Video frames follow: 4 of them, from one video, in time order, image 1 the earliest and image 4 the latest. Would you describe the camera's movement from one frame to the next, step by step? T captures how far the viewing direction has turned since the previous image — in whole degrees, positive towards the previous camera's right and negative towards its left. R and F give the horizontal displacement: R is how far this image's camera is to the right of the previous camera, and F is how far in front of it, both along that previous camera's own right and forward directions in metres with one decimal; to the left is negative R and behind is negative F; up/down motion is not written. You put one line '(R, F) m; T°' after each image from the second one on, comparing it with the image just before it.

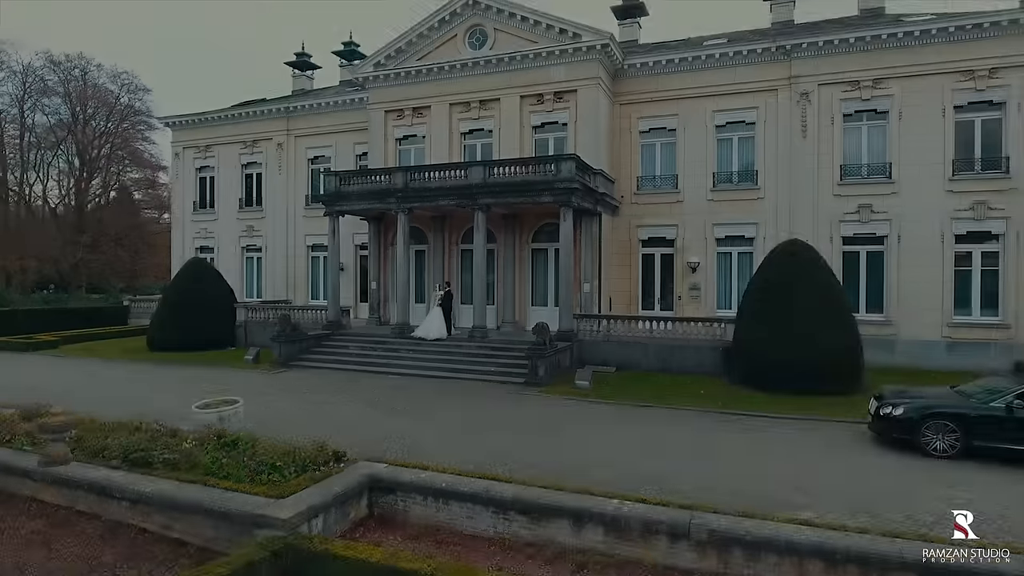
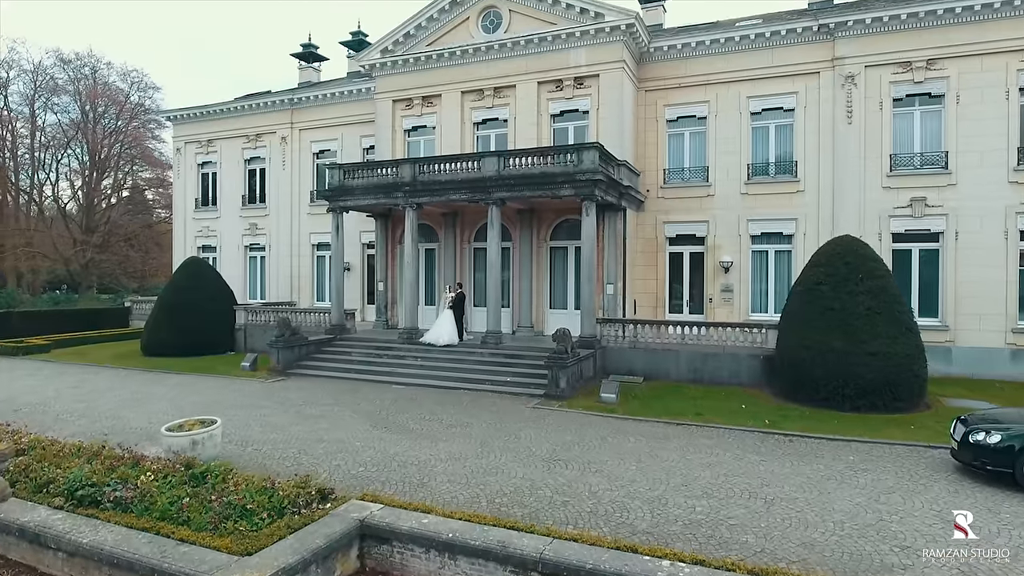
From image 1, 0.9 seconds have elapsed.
(-0.1, +1.5) m; -1°
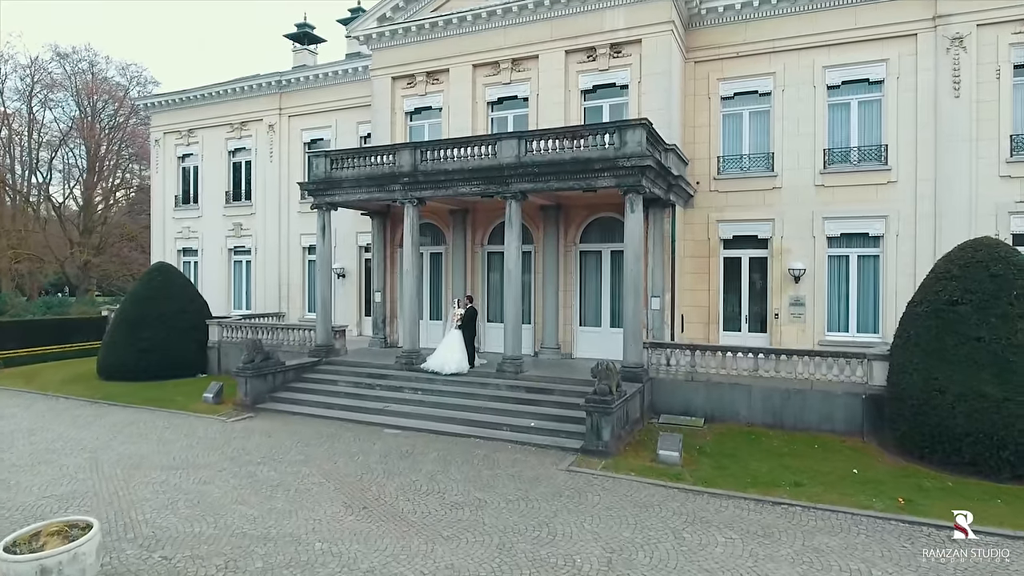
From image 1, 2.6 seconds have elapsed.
(-0.2, +3.3) m; -1°
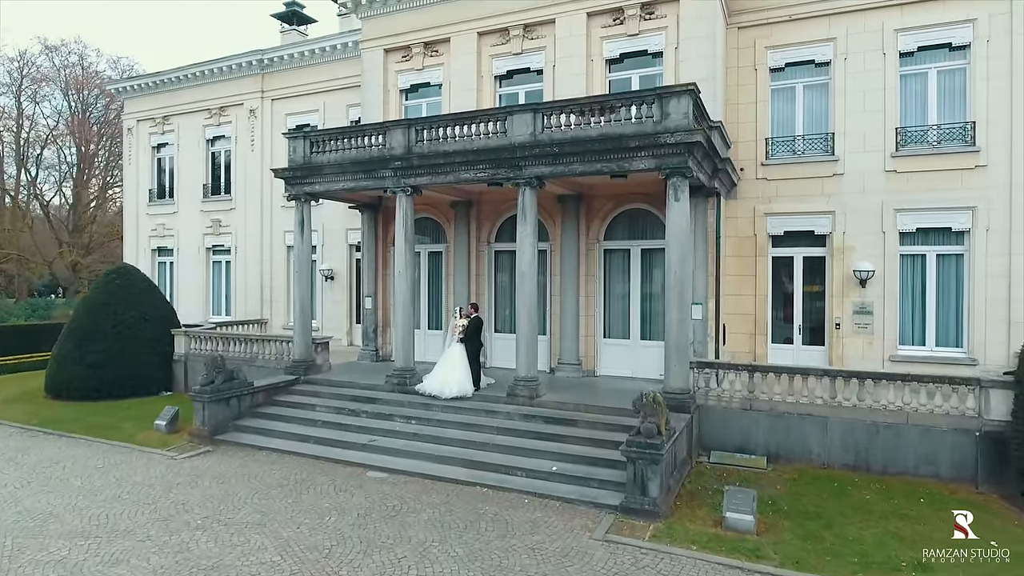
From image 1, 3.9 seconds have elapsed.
(-0.2, +2.4) m; 0°
